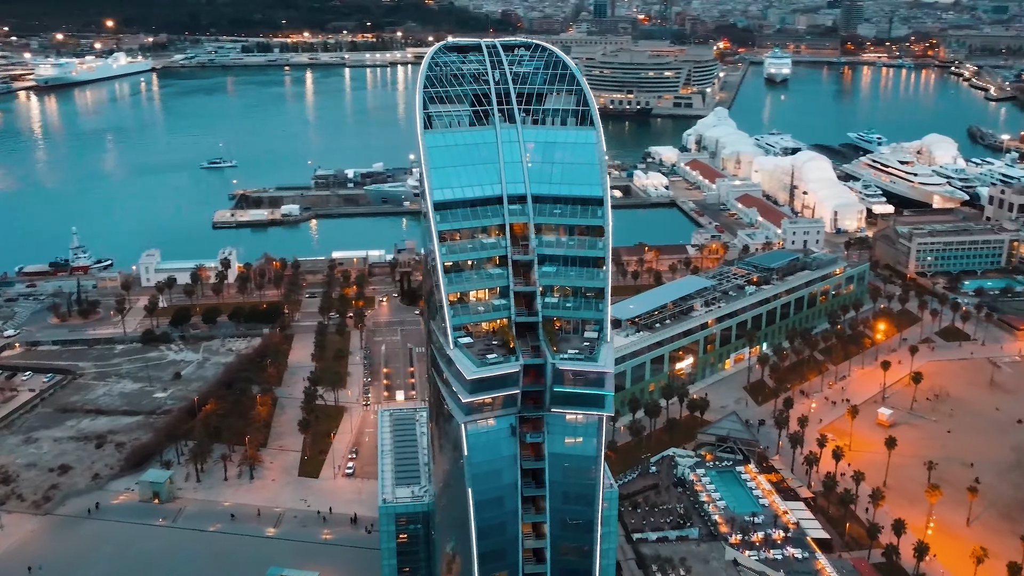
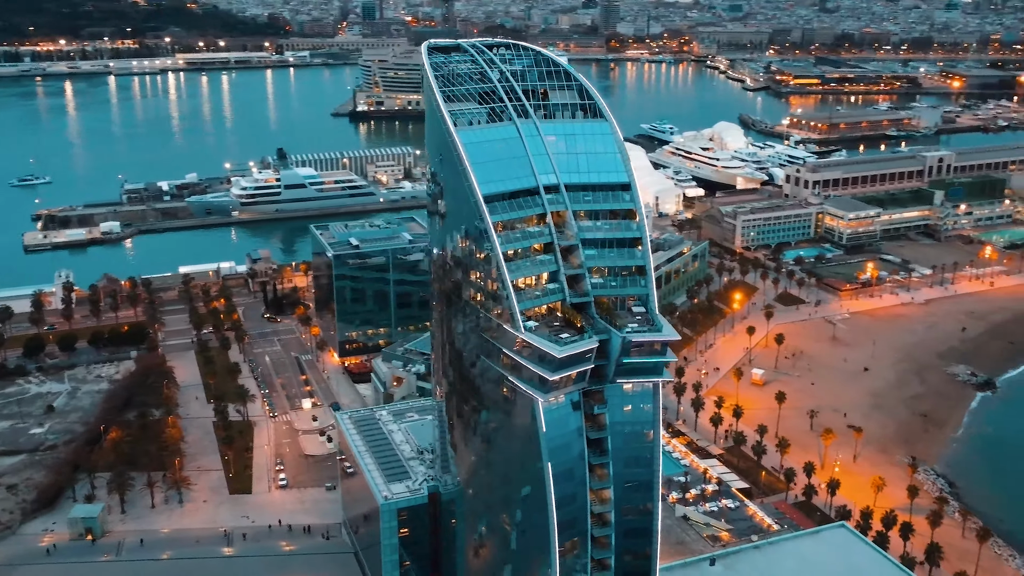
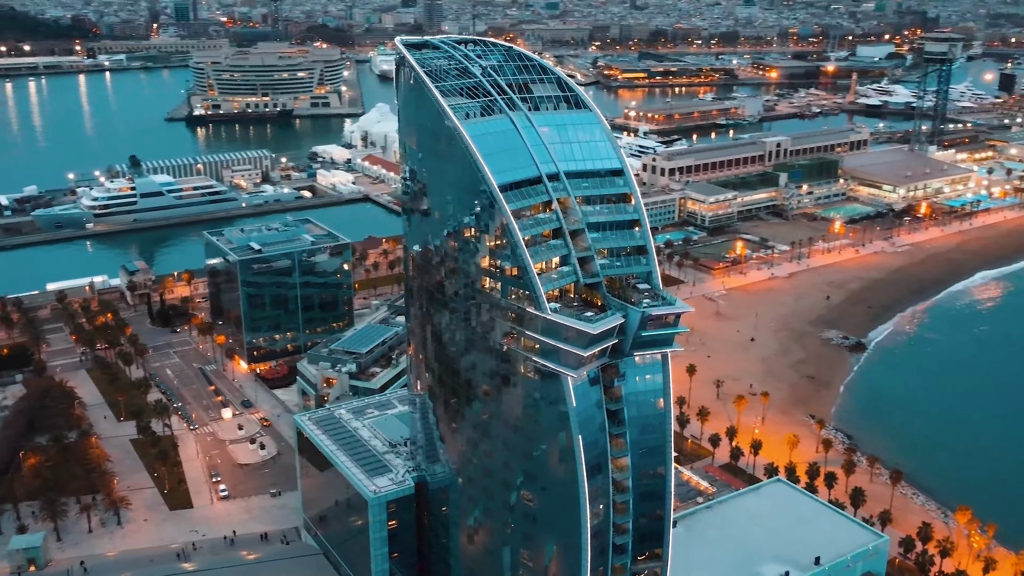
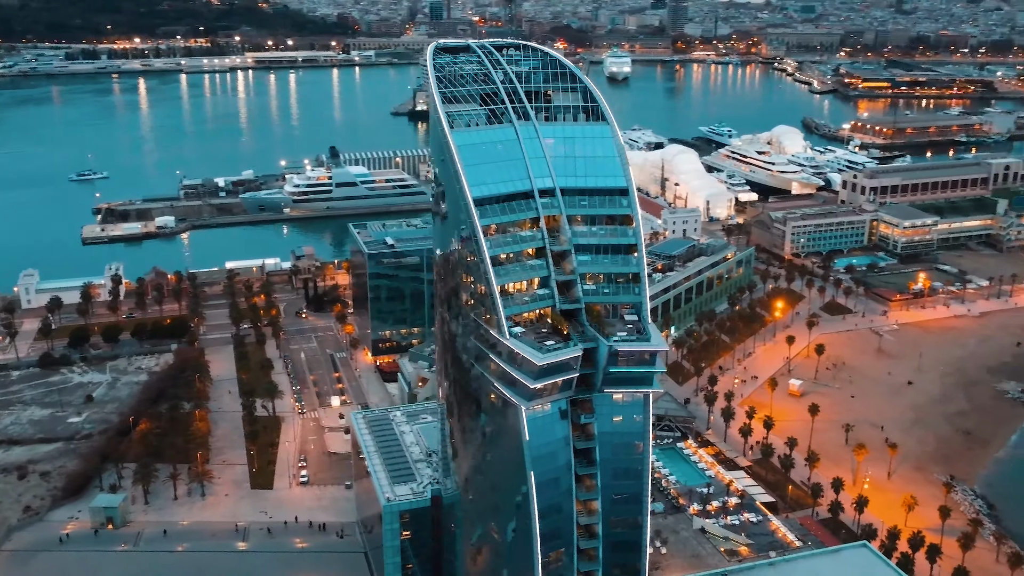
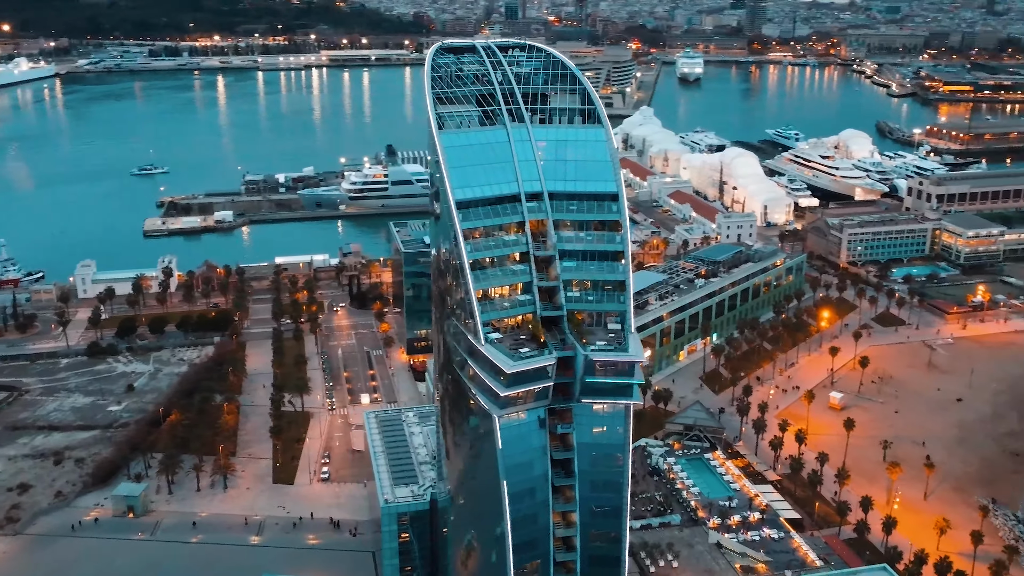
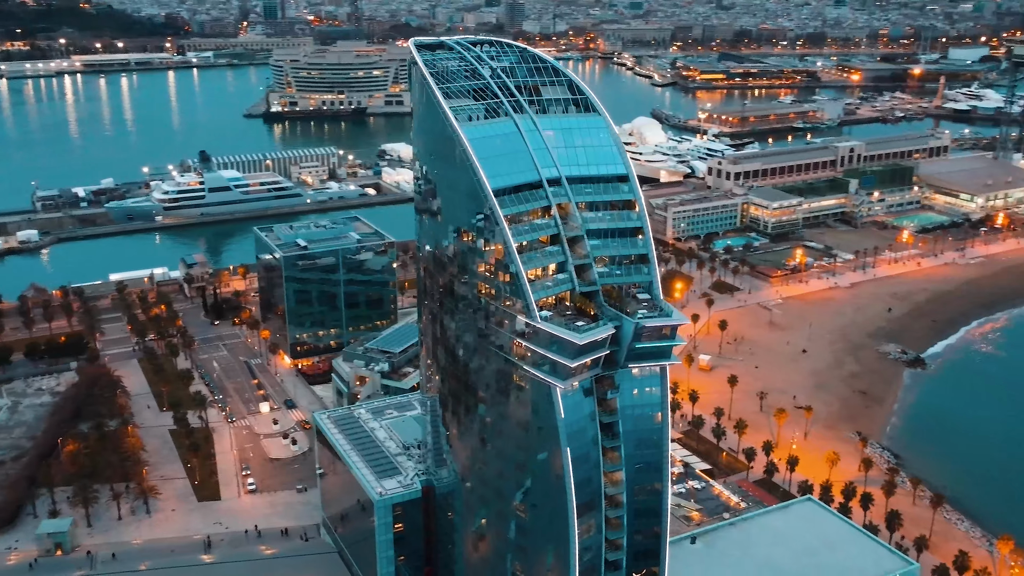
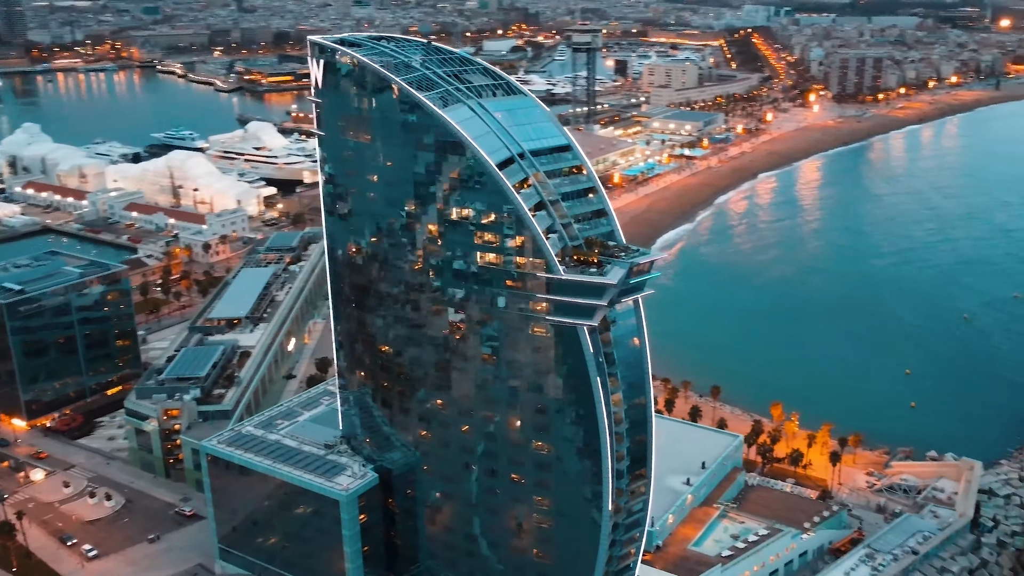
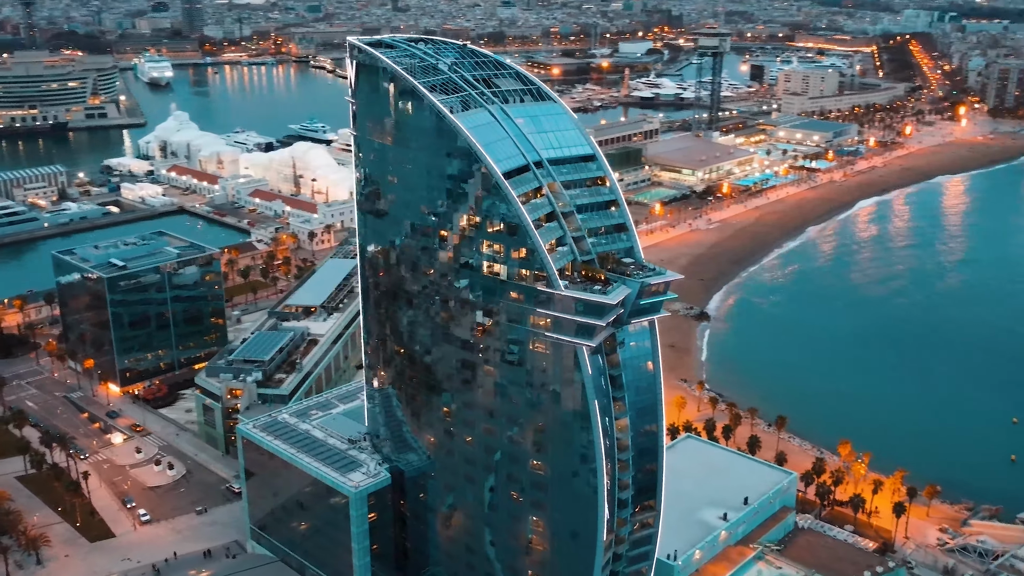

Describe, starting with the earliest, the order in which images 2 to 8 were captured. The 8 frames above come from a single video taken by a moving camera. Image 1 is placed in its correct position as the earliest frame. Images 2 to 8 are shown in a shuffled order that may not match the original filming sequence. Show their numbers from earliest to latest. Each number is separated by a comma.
5, 4, 2, 6, 3, 8, 7
